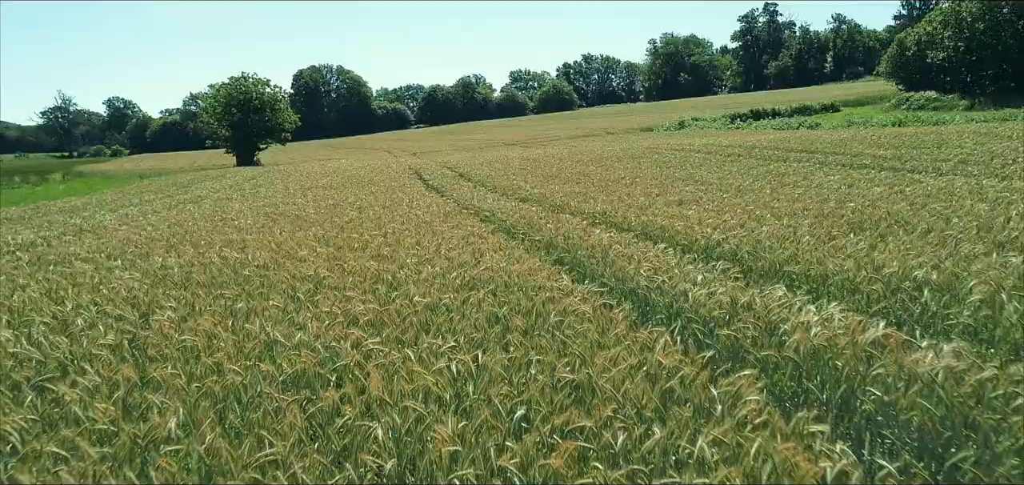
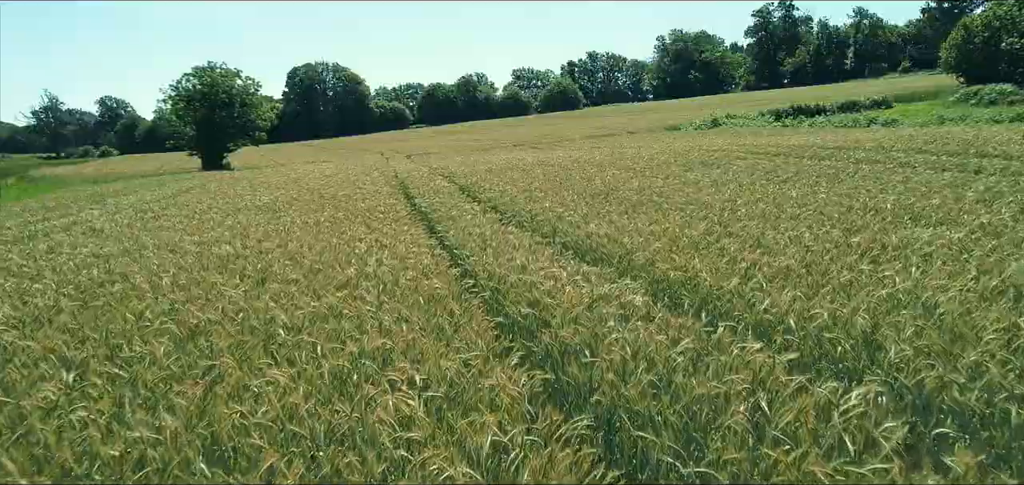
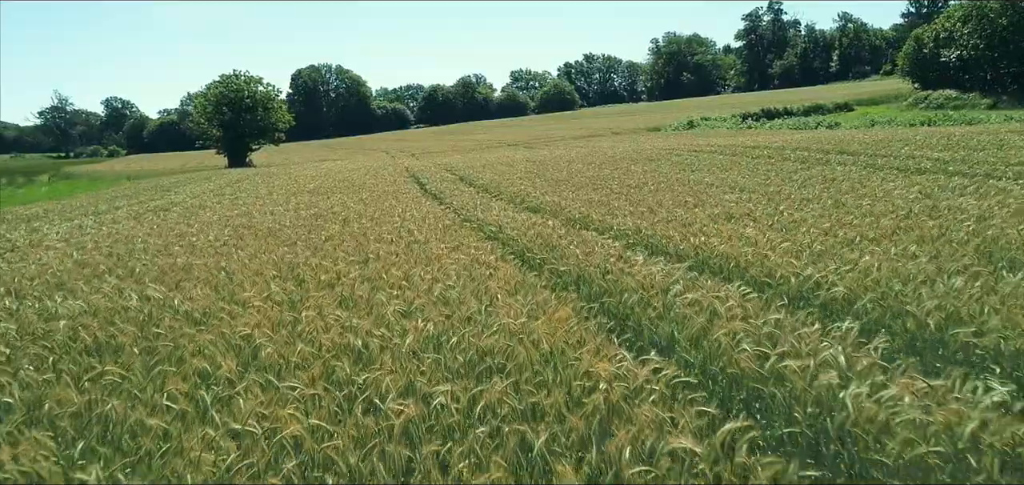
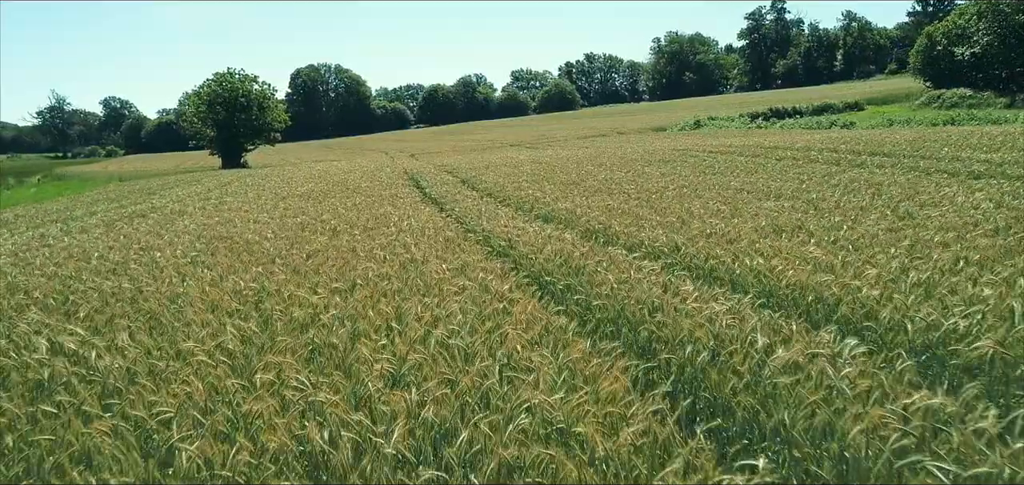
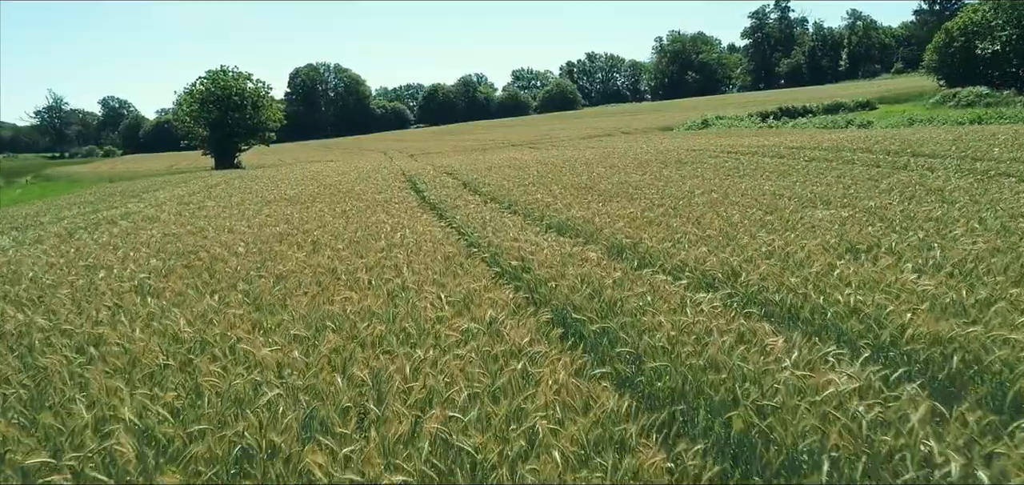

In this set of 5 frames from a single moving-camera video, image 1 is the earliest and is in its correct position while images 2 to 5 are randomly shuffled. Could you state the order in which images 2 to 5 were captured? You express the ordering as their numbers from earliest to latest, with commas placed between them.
3, 4, 5, 2
